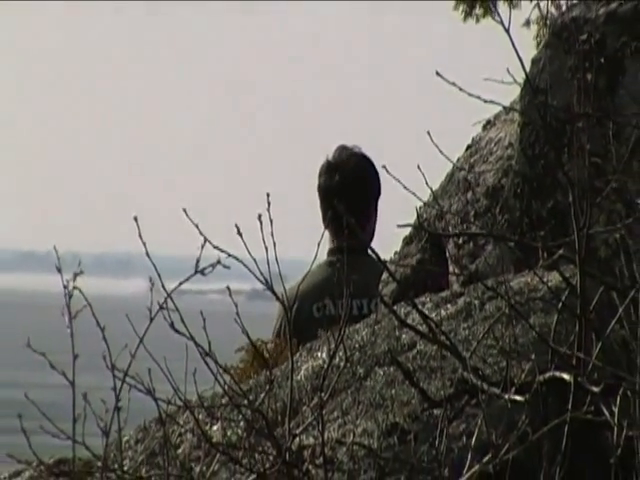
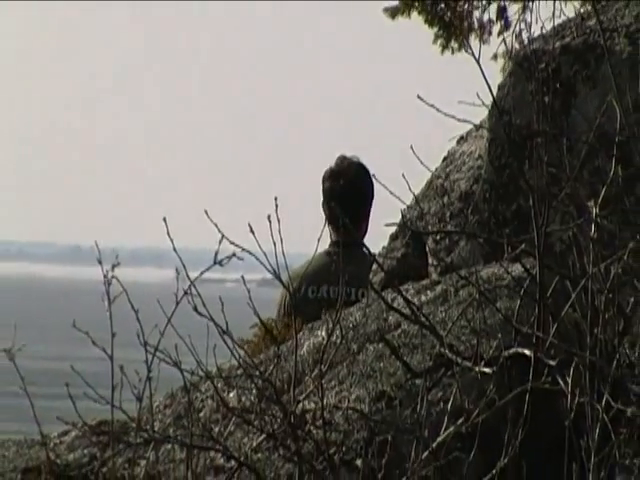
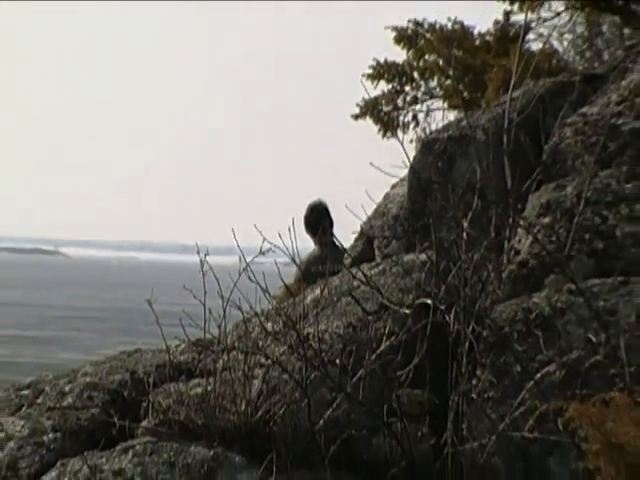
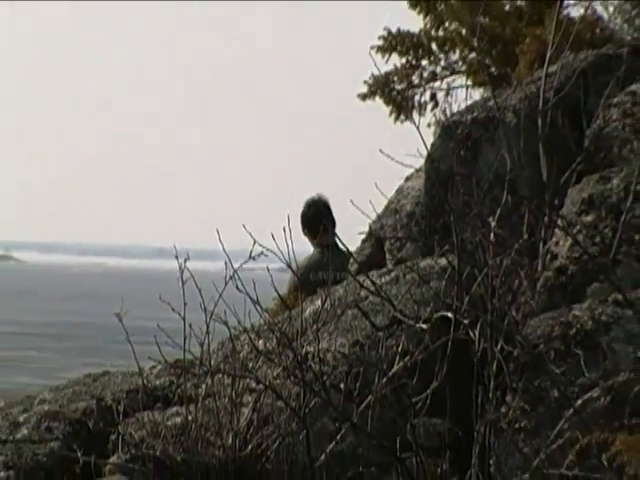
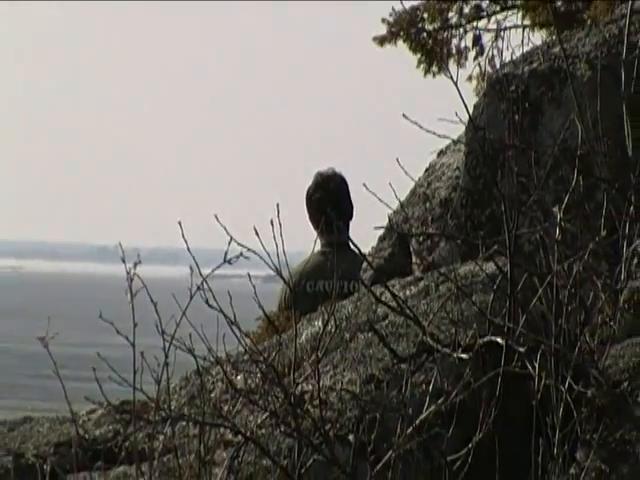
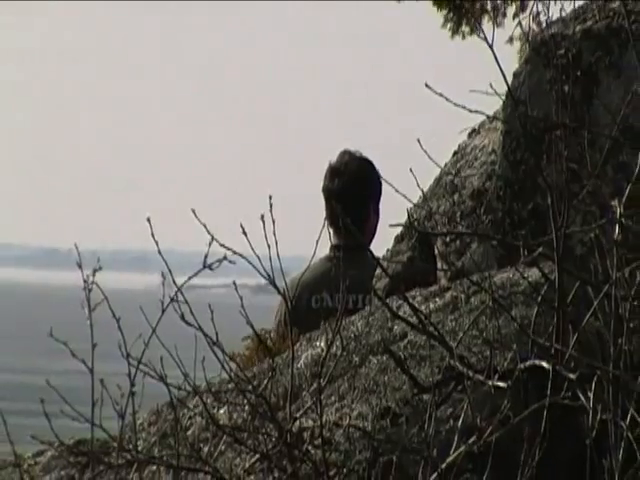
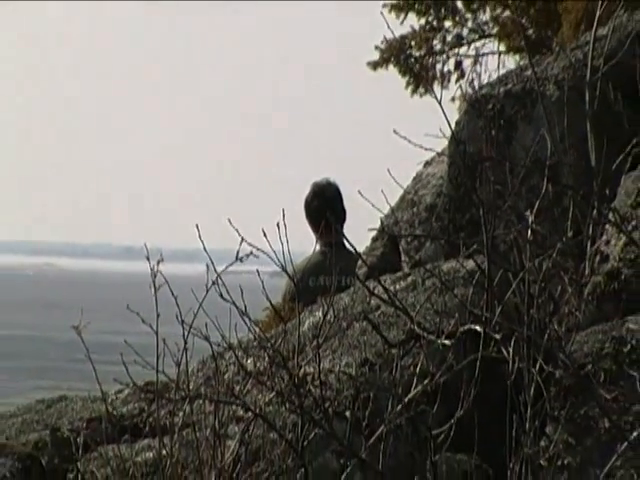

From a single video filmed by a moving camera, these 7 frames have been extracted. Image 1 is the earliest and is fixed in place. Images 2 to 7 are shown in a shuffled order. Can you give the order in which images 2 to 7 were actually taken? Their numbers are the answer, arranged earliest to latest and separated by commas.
6, 2, 5, 7, 4, 3
